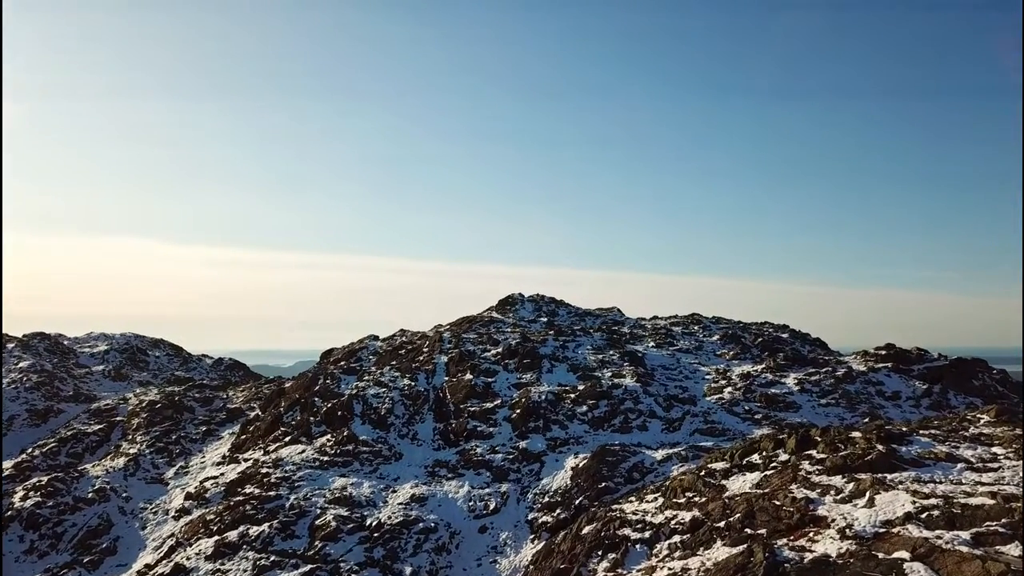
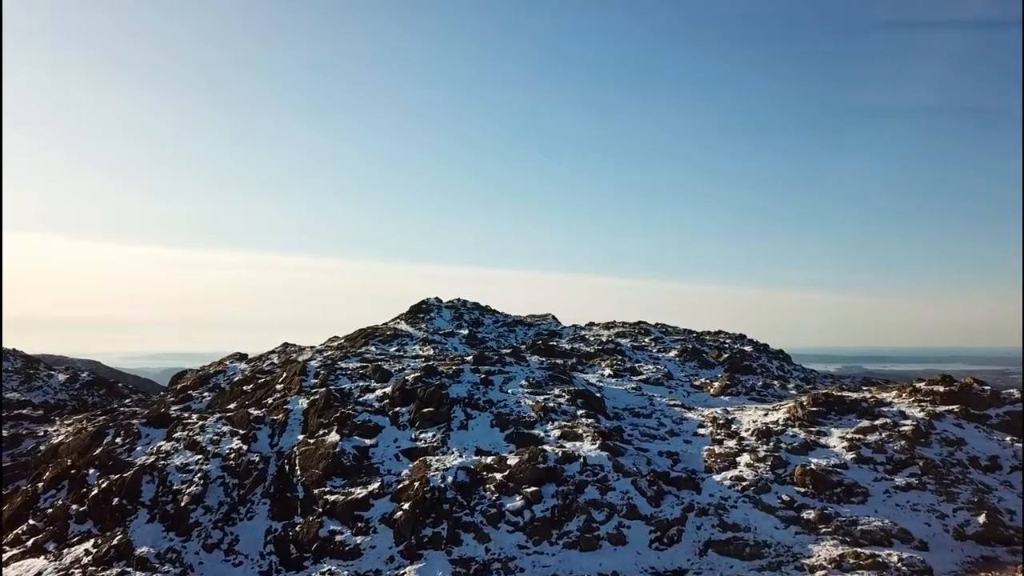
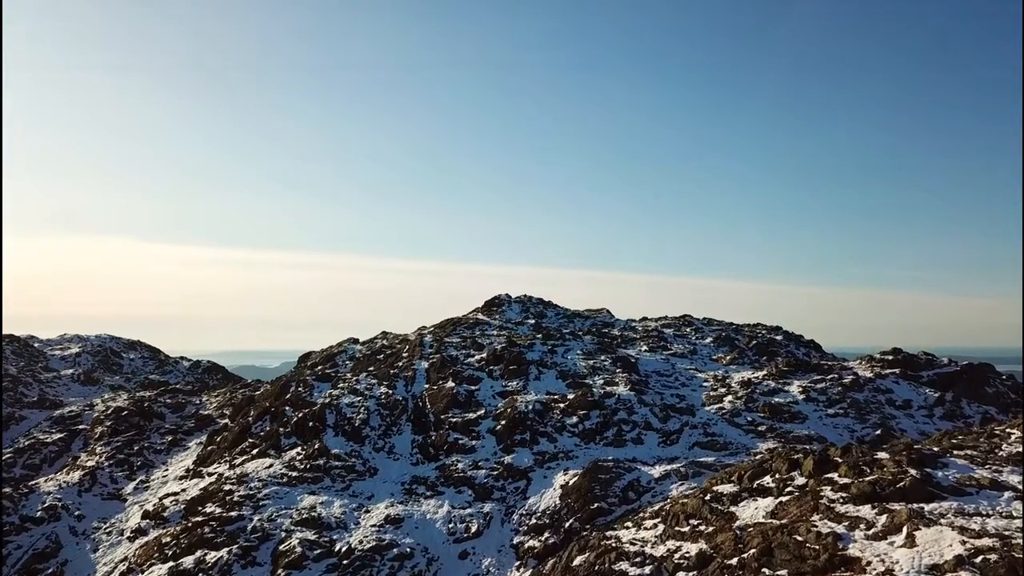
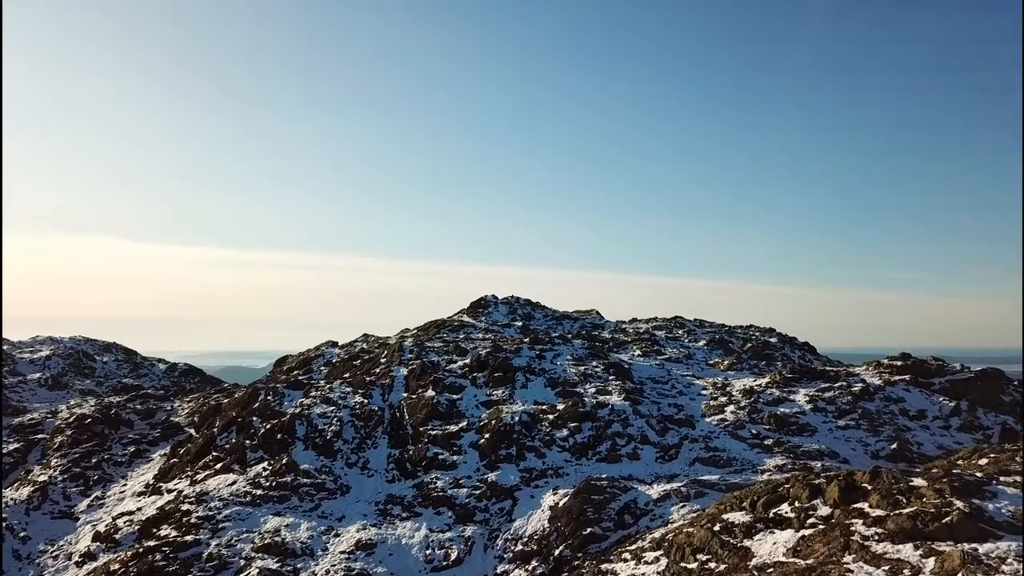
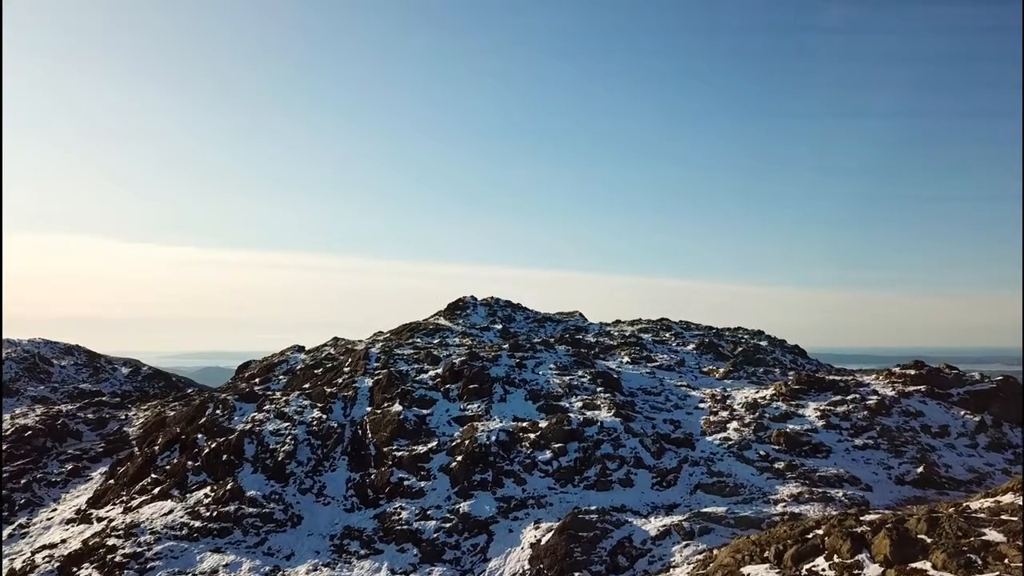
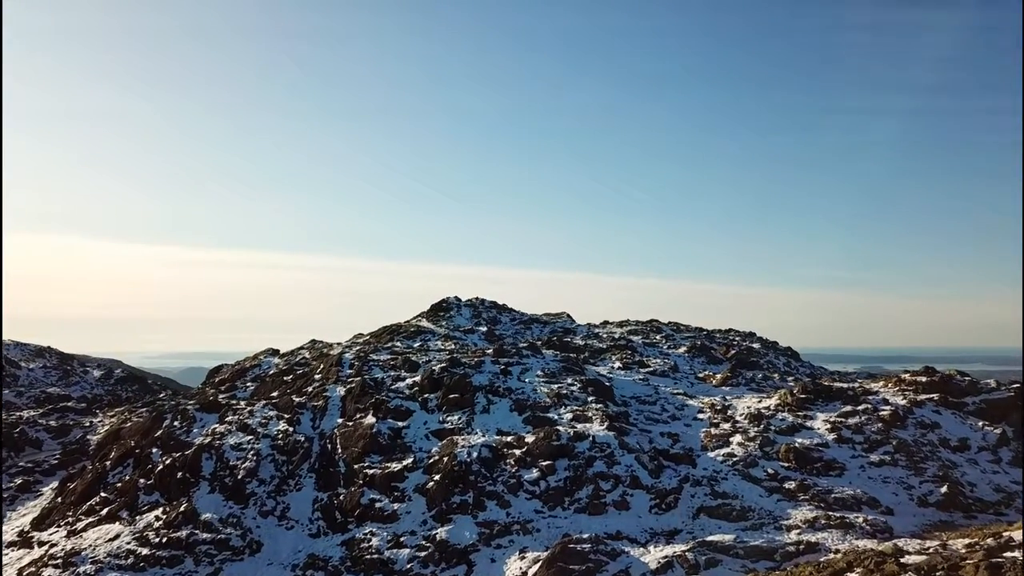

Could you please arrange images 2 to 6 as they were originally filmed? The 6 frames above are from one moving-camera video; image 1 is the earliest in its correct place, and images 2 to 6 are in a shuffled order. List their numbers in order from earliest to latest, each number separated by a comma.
3, 4, 5, 6, 2
